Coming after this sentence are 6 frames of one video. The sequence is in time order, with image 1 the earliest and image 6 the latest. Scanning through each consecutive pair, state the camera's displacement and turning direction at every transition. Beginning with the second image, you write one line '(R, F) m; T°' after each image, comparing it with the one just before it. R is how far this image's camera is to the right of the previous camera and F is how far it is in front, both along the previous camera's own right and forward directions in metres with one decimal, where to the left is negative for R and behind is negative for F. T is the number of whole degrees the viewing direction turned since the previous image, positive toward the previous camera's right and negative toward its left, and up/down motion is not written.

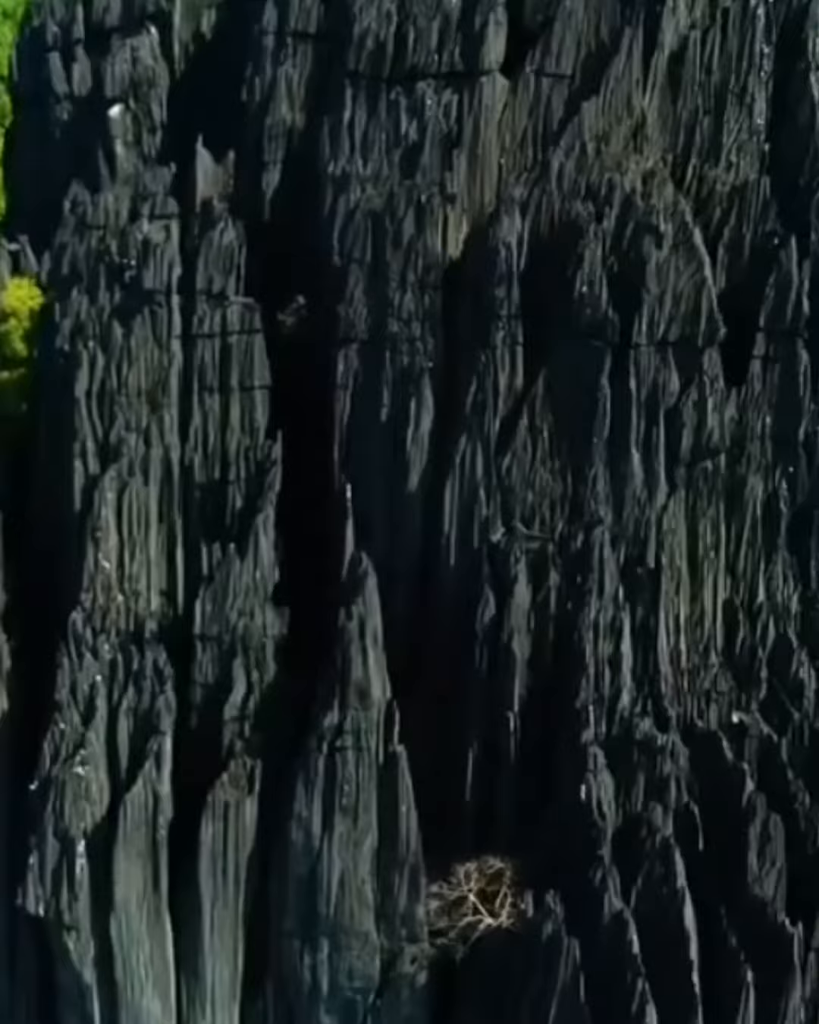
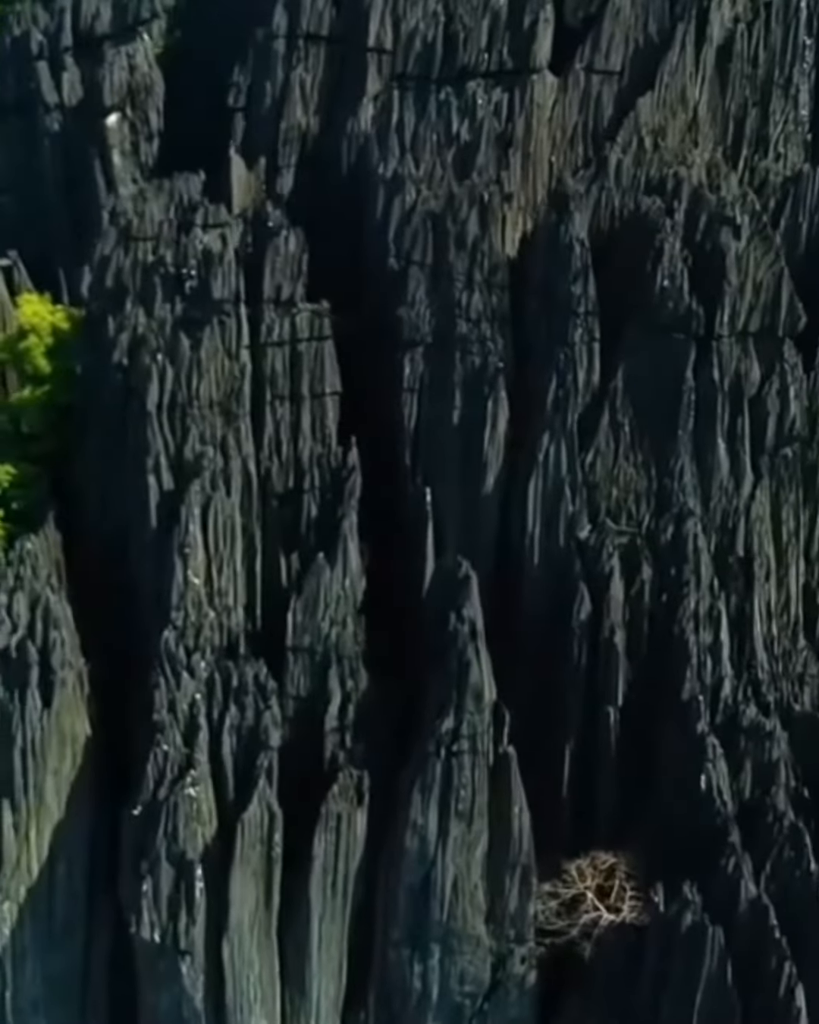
(-2.0, +0.2) m; +5°
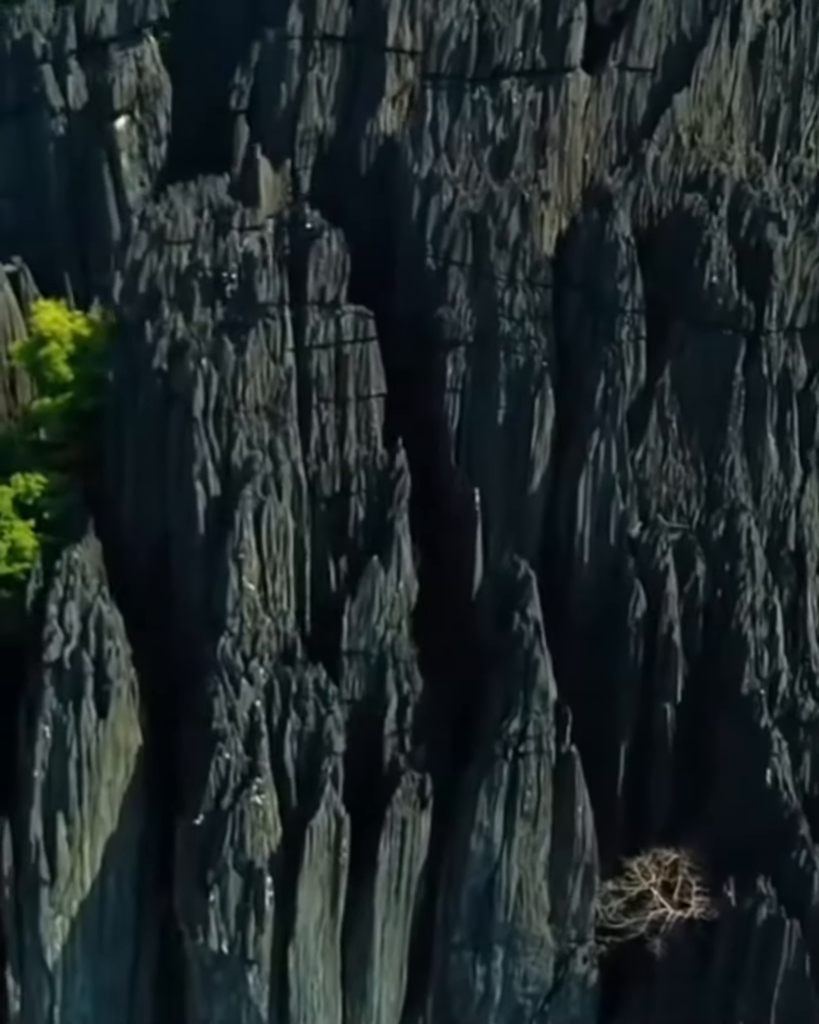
(-1.0, +0.1) m; +2°
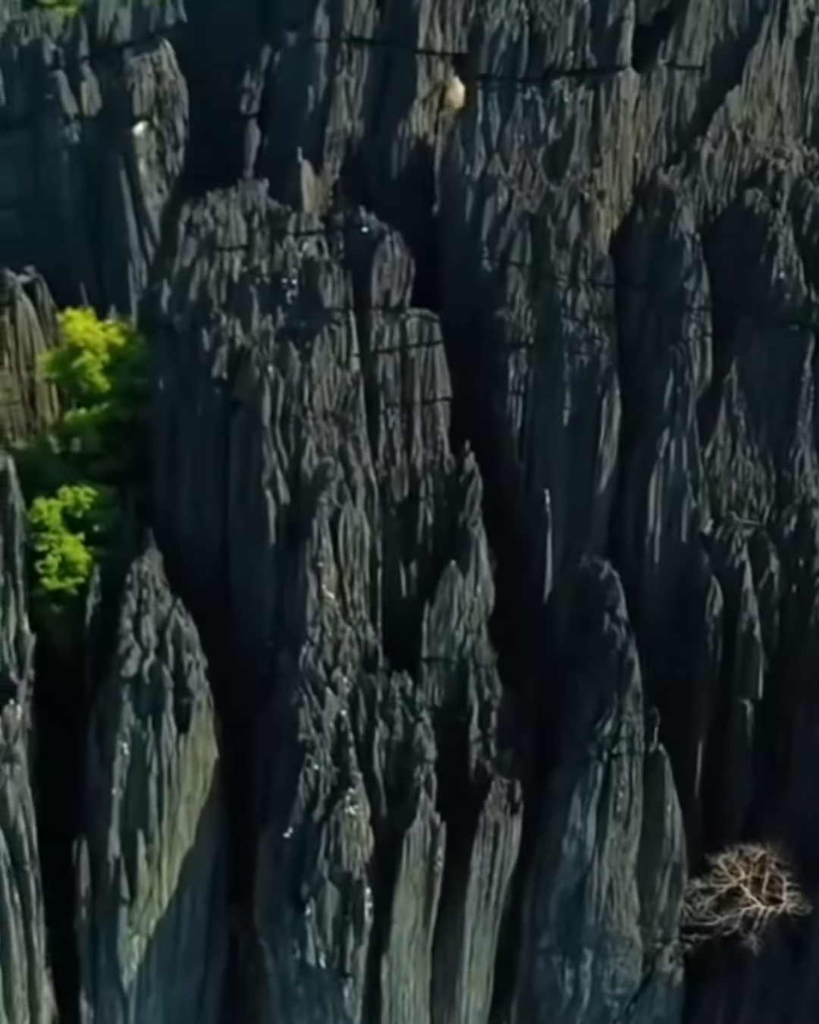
(-1.4, +0.1) m; +3°
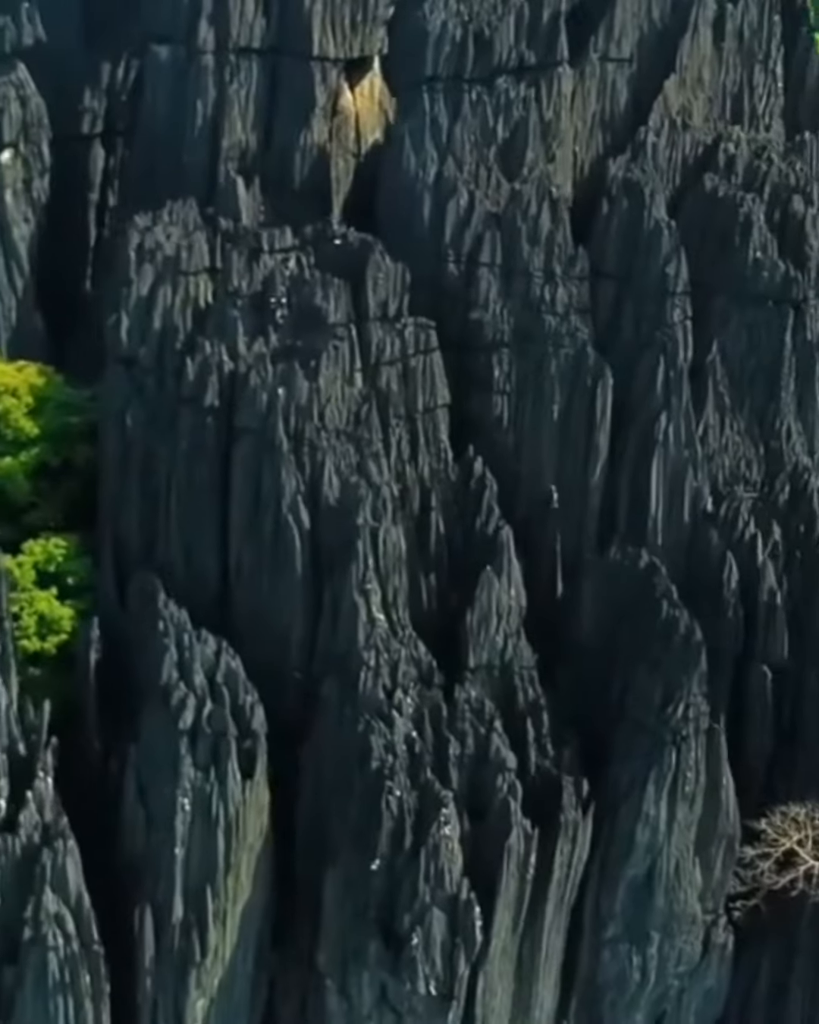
(-3.3, +0.6) m; +13°
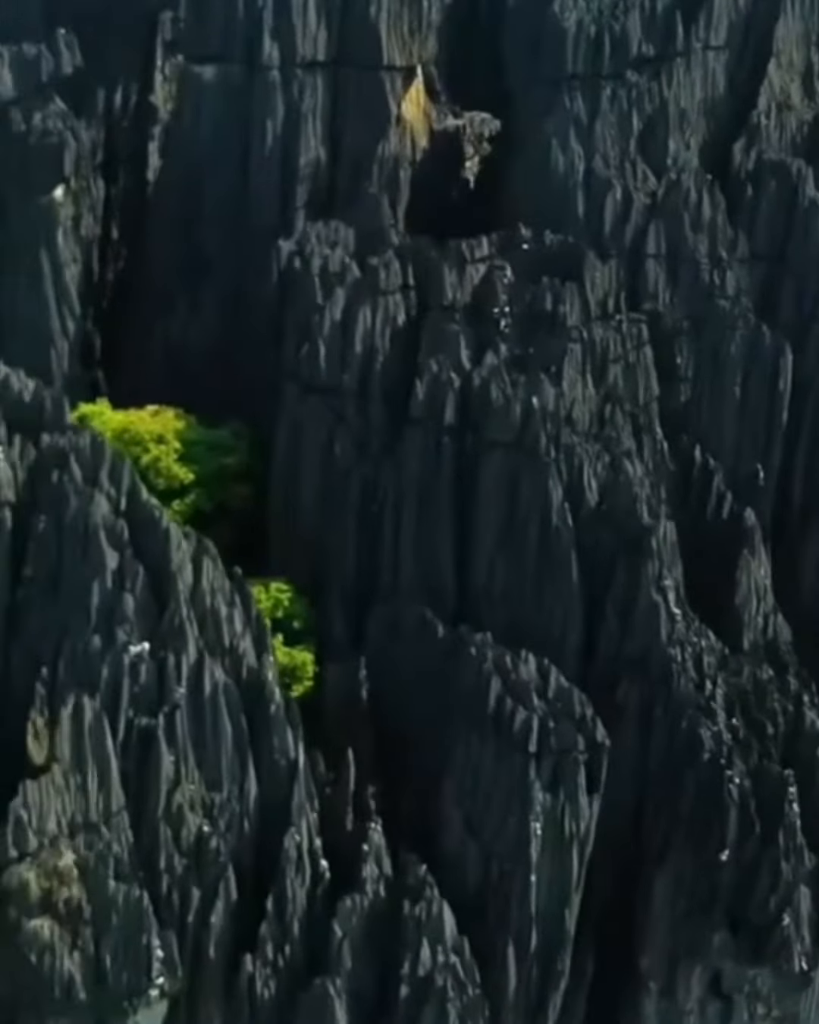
(-5.5, +0.9) m; +15°
